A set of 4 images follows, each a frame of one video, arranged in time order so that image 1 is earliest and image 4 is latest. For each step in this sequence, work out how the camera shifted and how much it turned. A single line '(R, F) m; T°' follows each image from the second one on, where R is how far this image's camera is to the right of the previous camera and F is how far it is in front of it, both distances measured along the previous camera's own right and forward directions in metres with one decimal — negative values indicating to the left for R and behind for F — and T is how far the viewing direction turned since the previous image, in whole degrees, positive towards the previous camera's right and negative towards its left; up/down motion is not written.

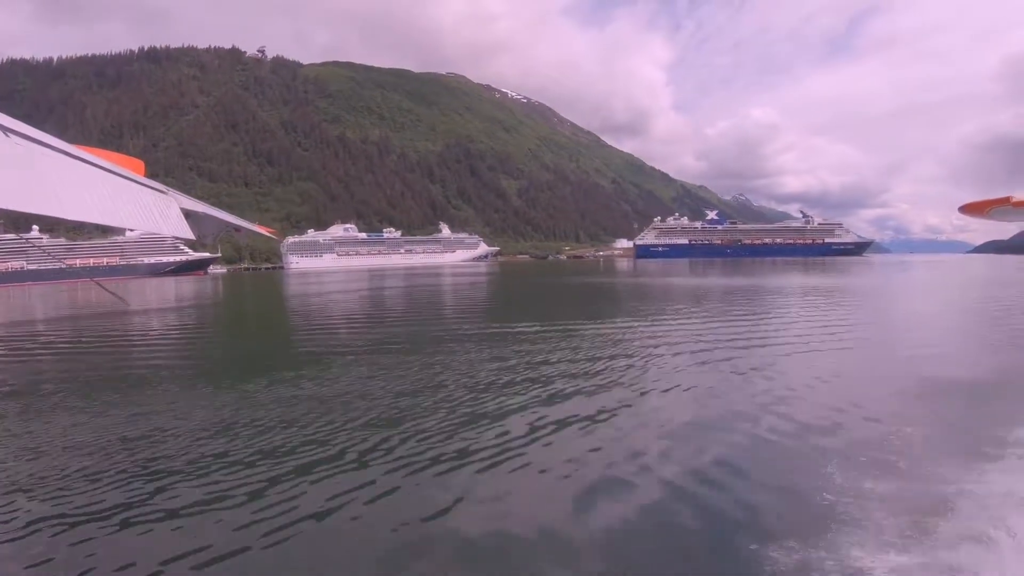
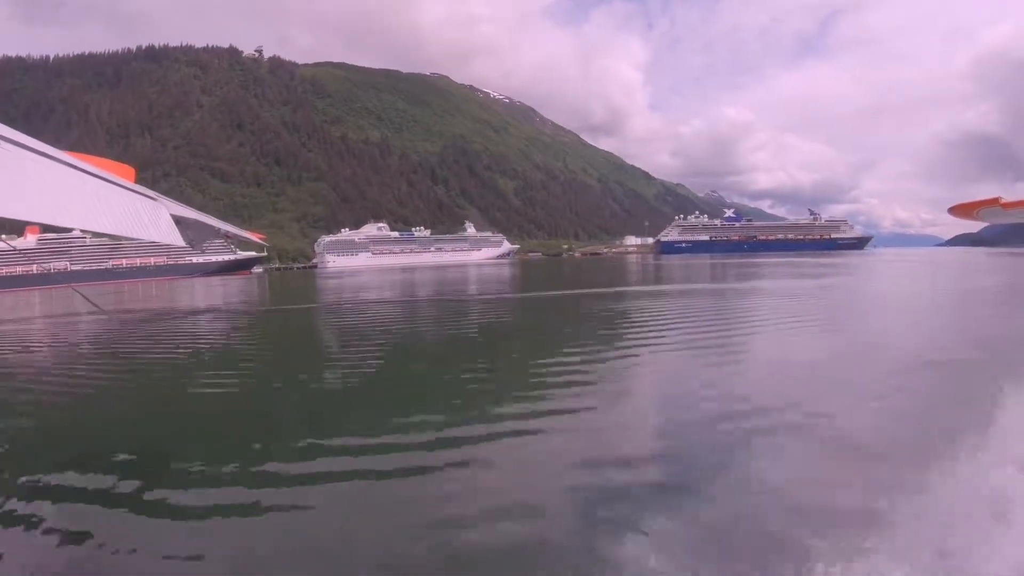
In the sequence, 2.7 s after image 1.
(-4.1, -1.1) m; +3°
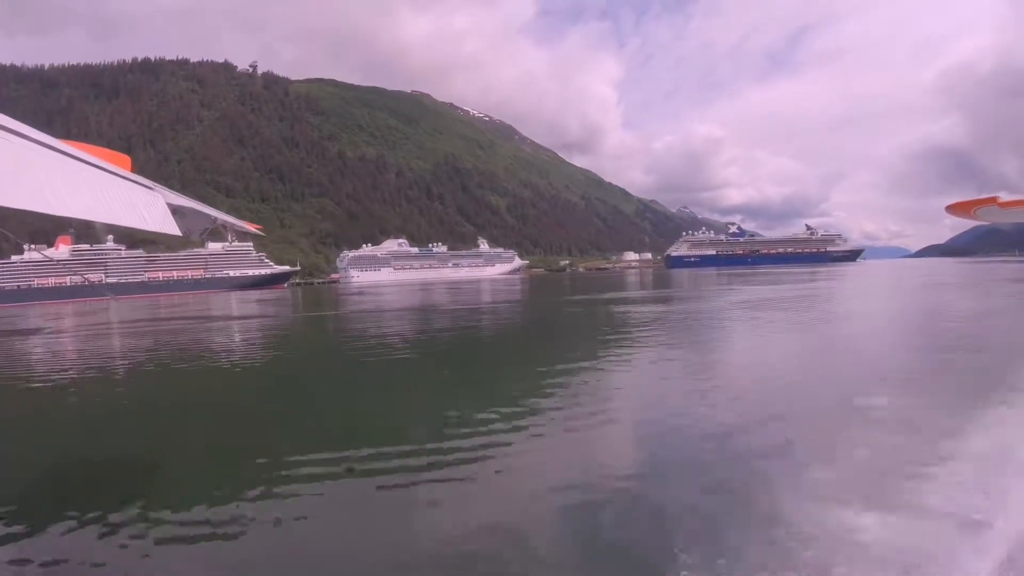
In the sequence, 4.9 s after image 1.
(-3.3, -1.0) m; +3°
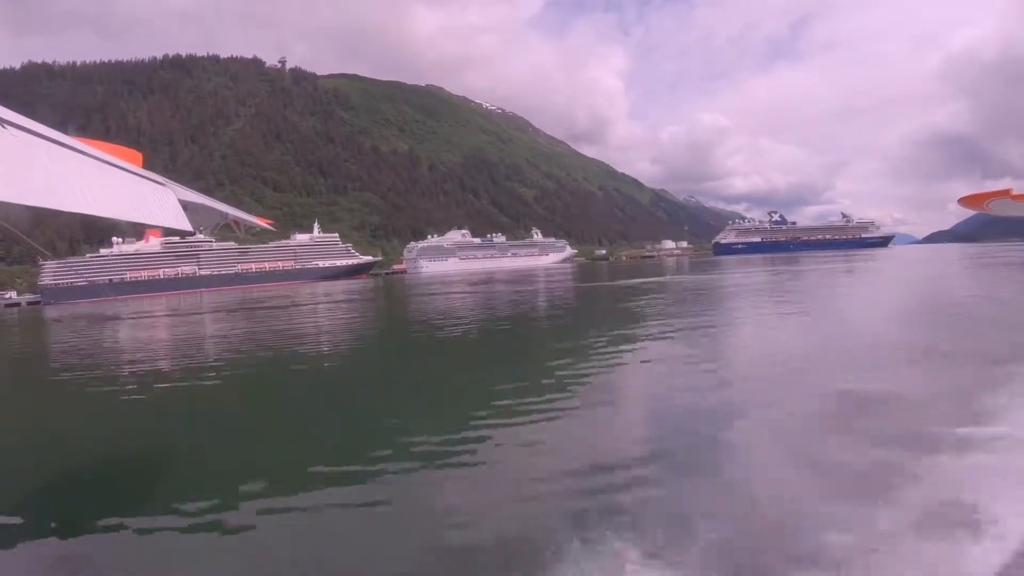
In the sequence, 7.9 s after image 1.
(-4.3, -1.2) m; 0°
